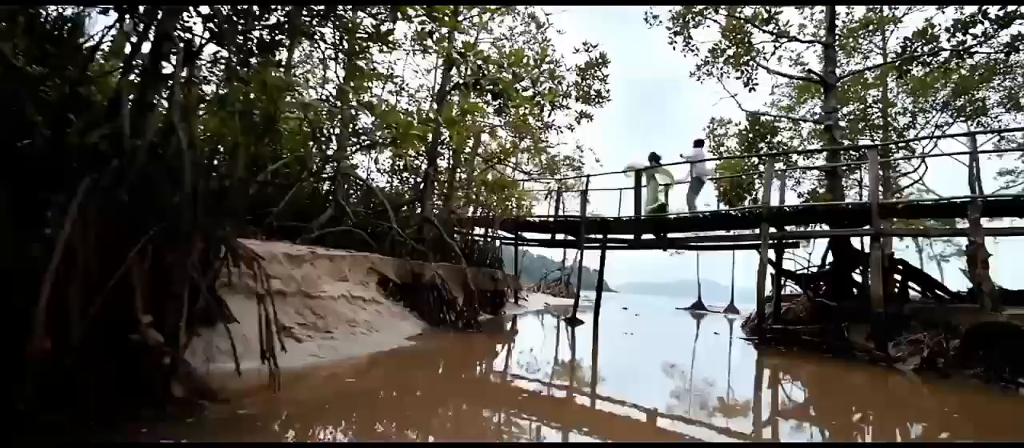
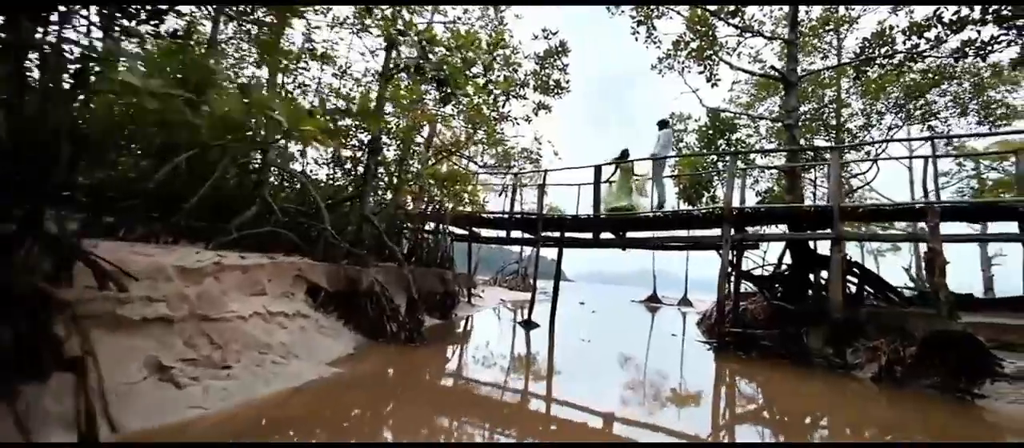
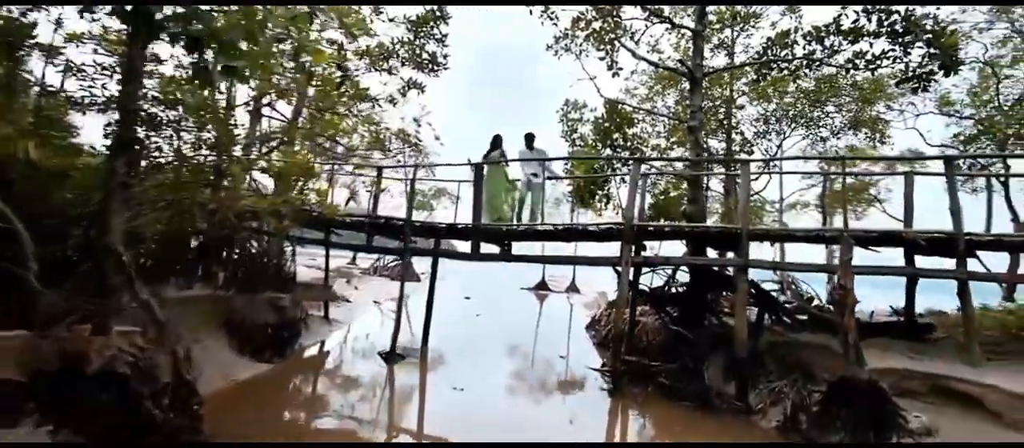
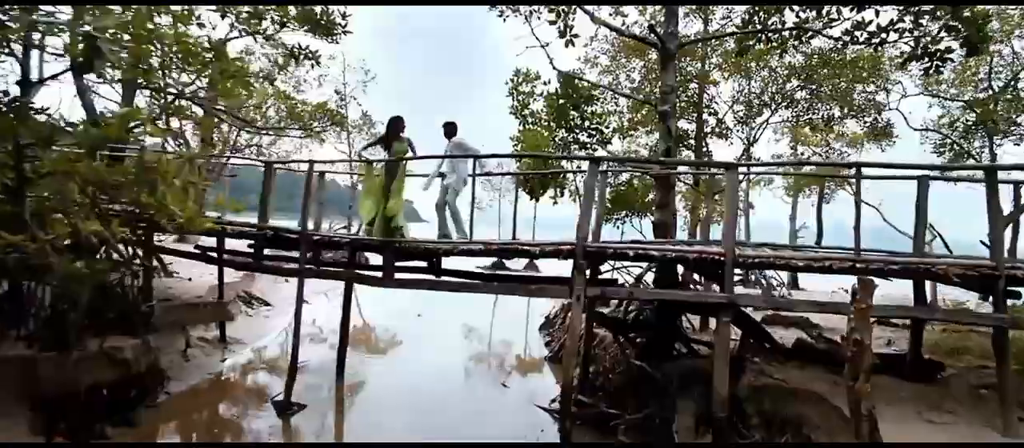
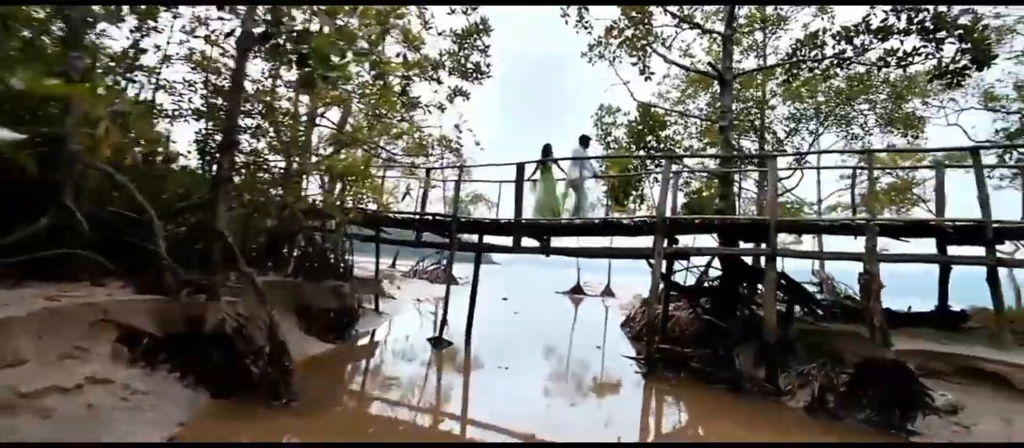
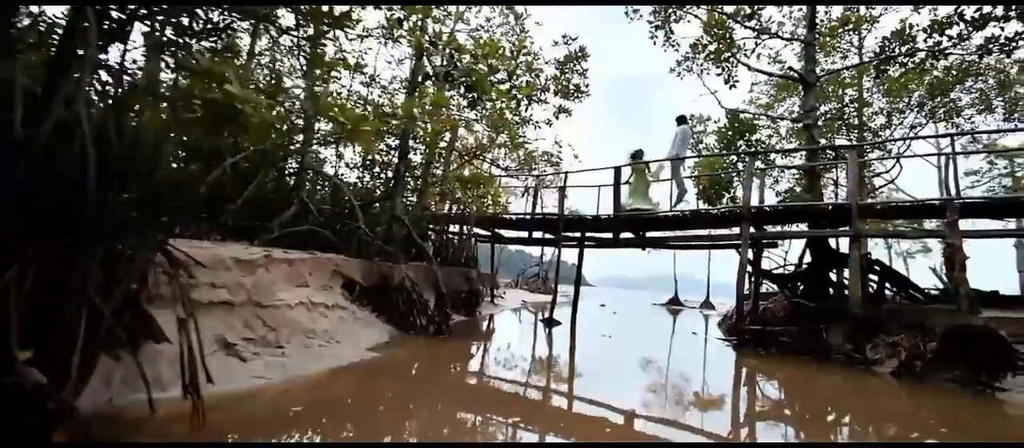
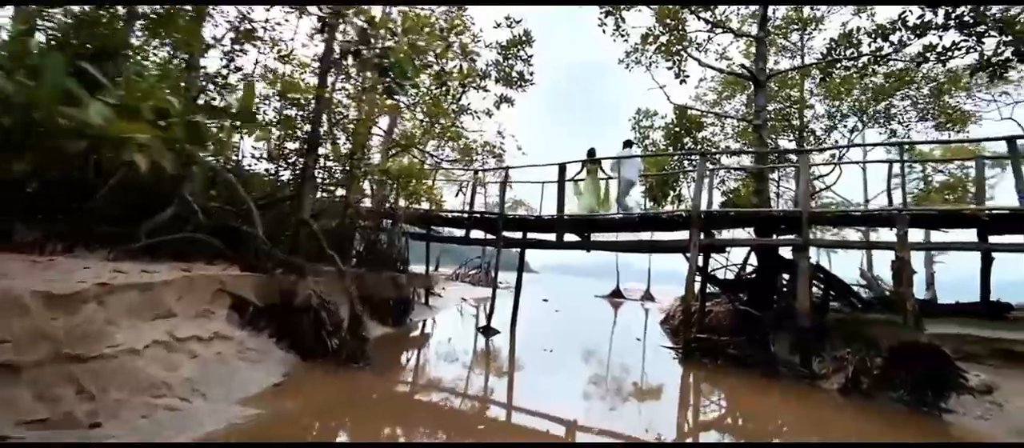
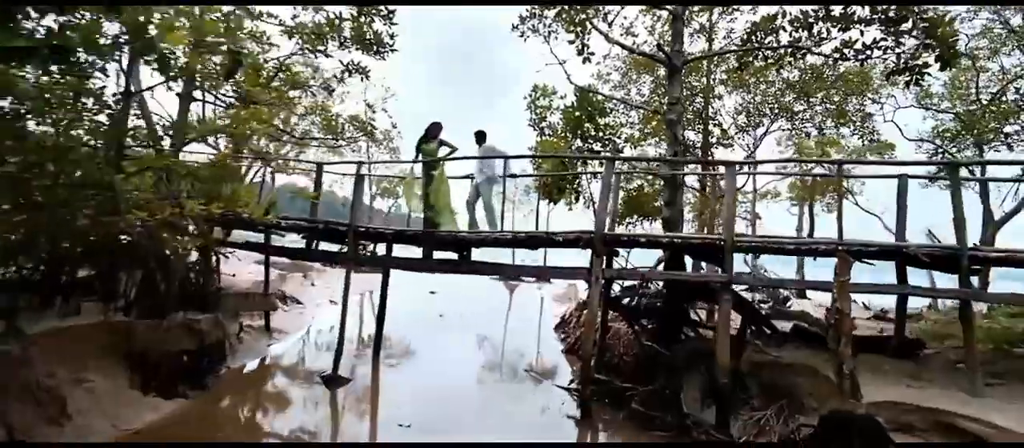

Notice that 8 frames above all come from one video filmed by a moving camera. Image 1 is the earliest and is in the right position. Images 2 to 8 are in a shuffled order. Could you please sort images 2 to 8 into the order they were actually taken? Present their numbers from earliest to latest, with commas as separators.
6, 2, 7, 5, 3, 8, 4
